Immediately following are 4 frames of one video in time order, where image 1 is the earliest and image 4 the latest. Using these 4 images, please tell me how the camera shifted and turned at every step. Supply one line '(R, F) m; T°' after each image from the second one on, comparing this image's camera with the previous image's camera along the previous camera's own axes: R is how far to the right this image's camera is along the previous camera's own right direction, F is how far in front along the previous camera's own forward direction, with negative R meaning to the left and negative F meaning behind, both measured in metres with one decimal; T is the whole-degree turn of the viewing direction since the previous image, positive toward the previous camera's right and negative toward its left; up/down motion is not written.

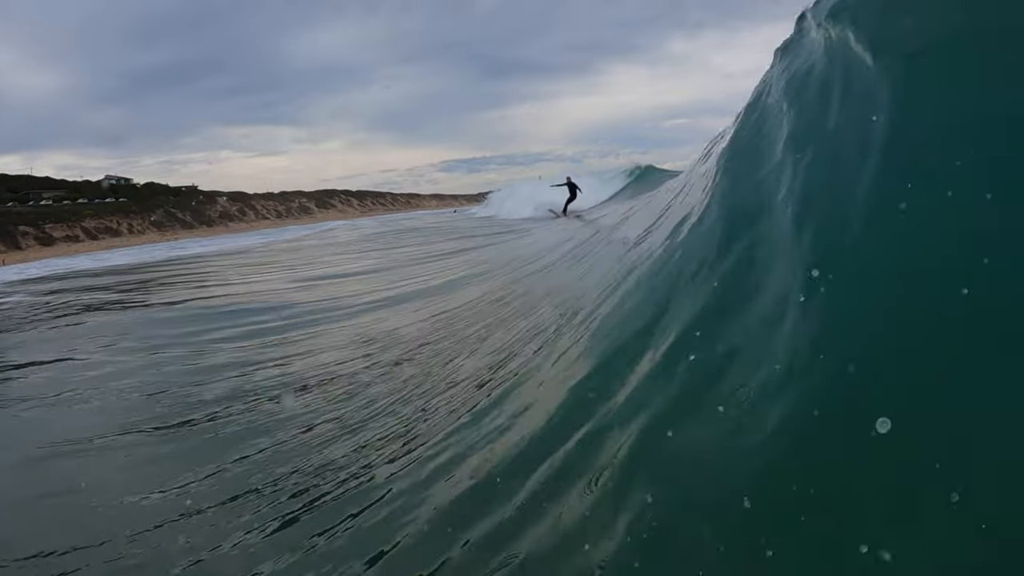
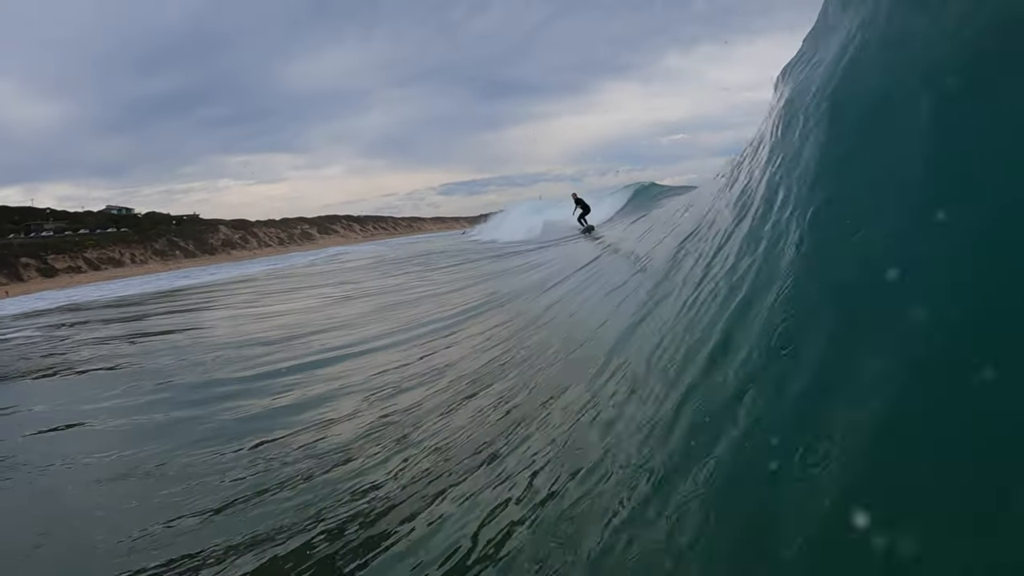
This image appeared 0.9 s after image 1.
(-1.2, +1.1) m; 0°
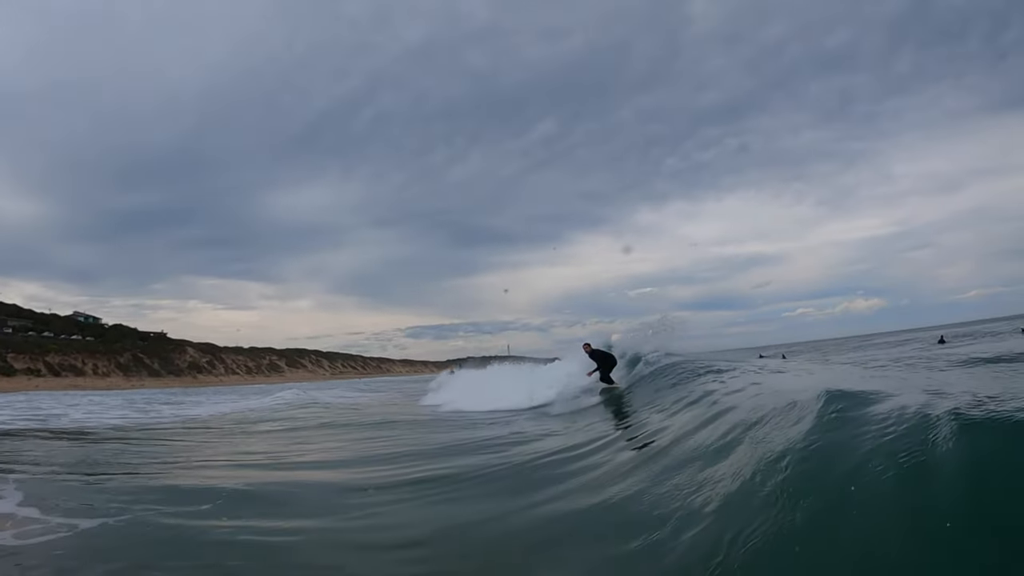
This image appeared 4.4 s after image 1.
(-3.6, +3.0) m; +5°
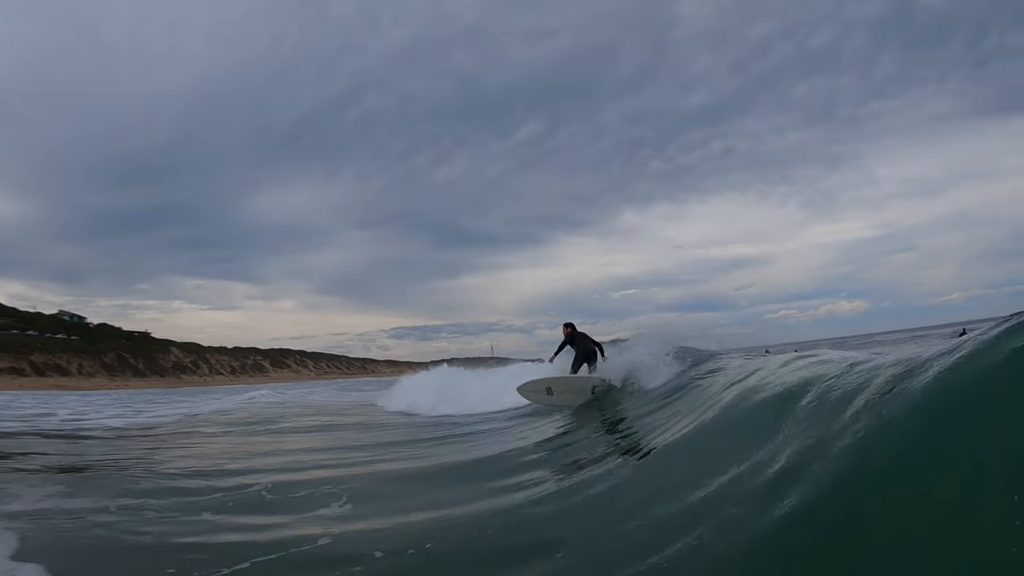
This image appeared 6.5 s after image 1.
(-0.5, -0.1) m; +2°
